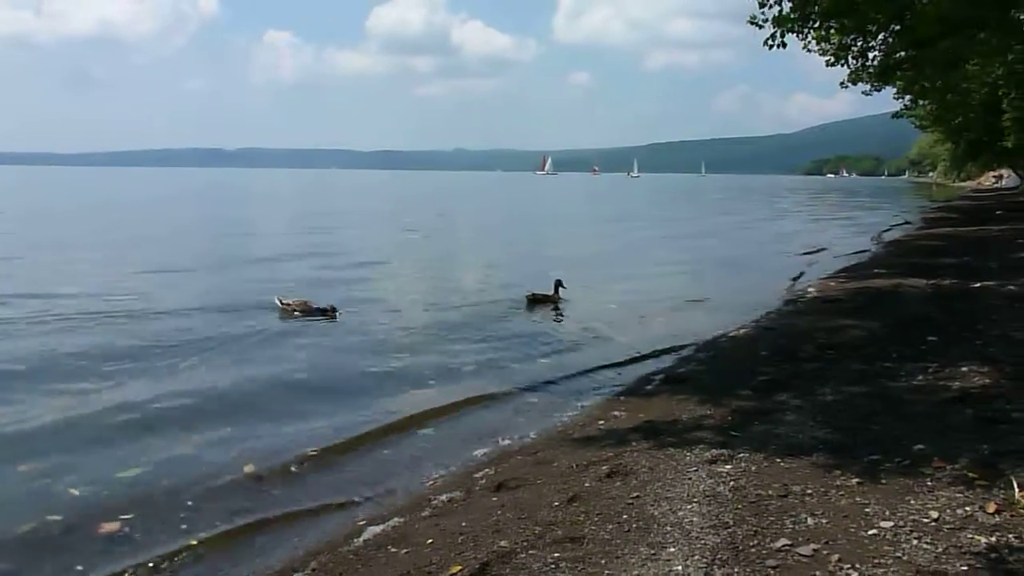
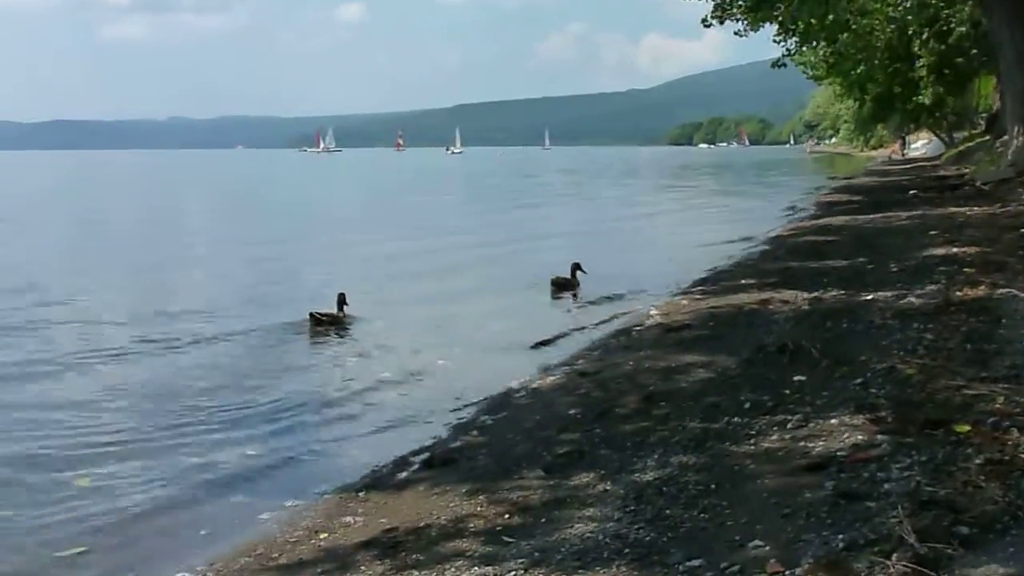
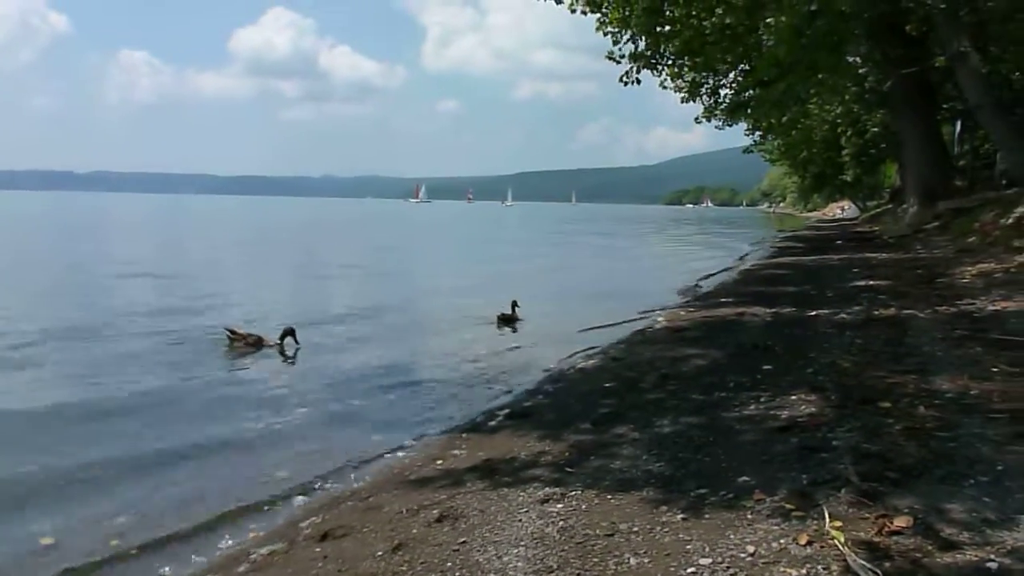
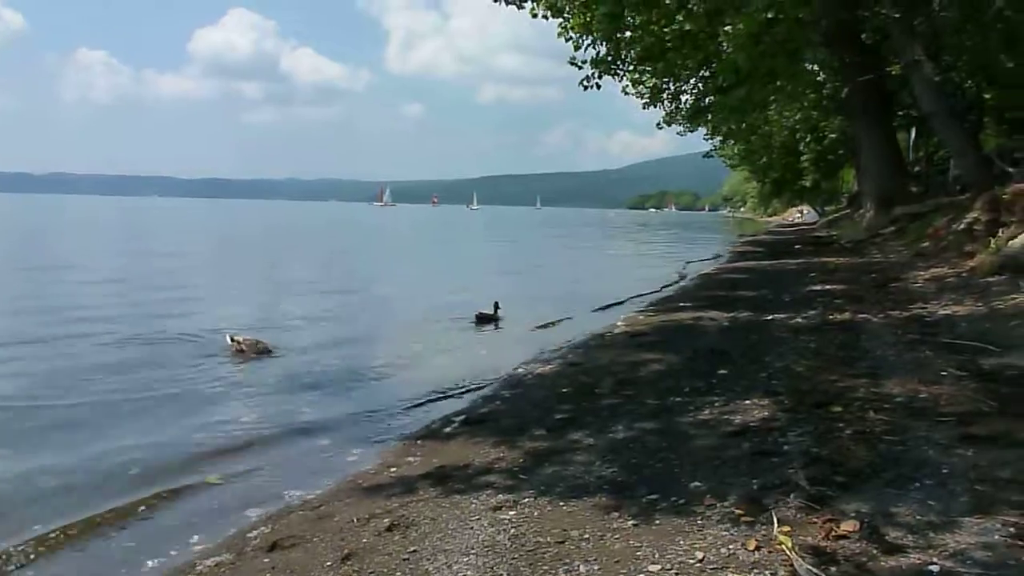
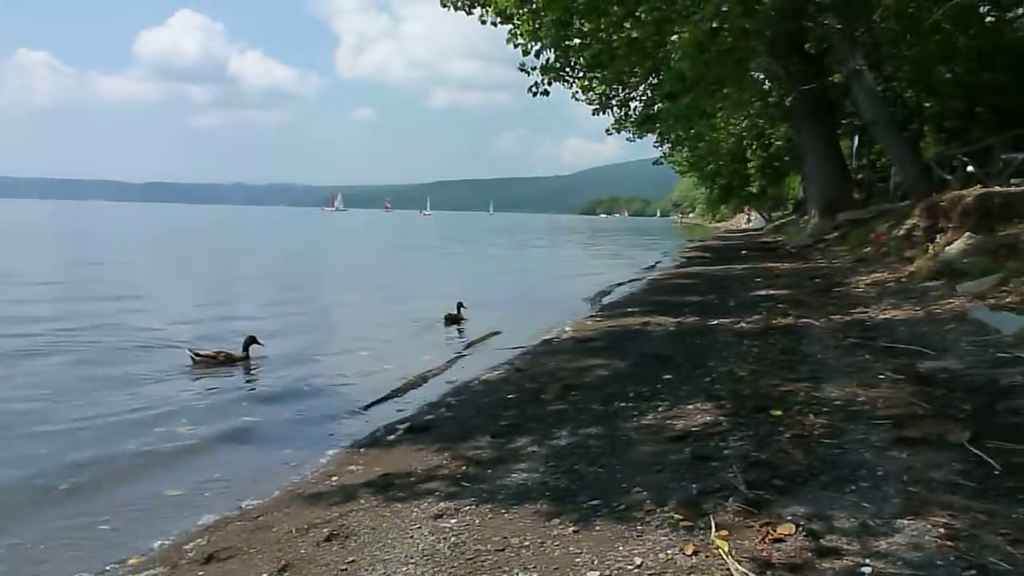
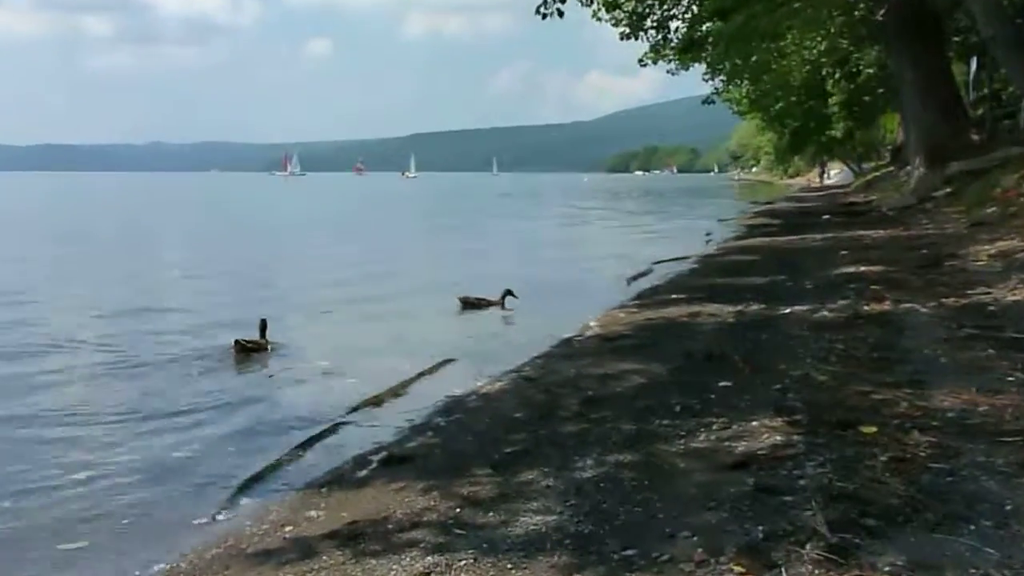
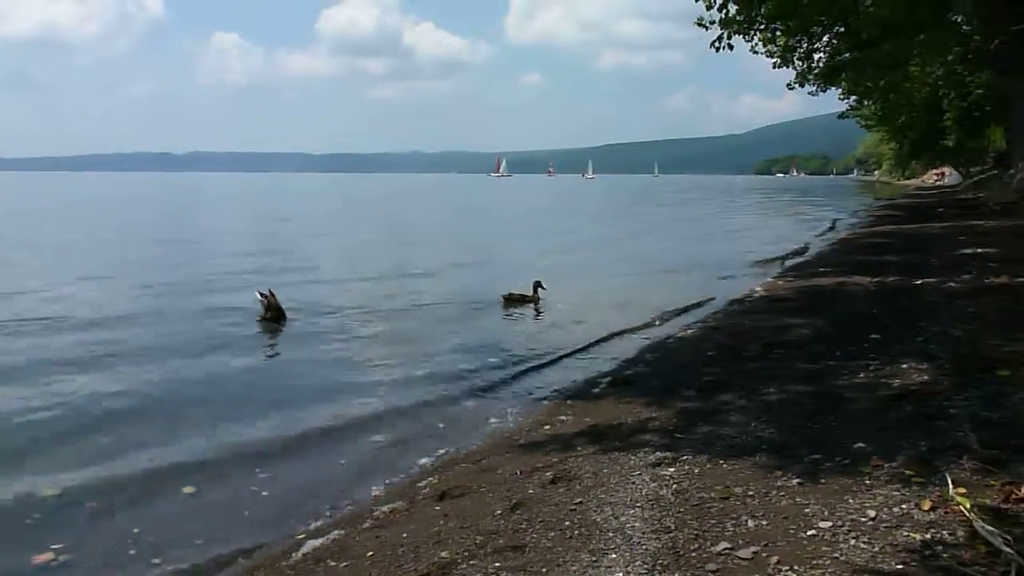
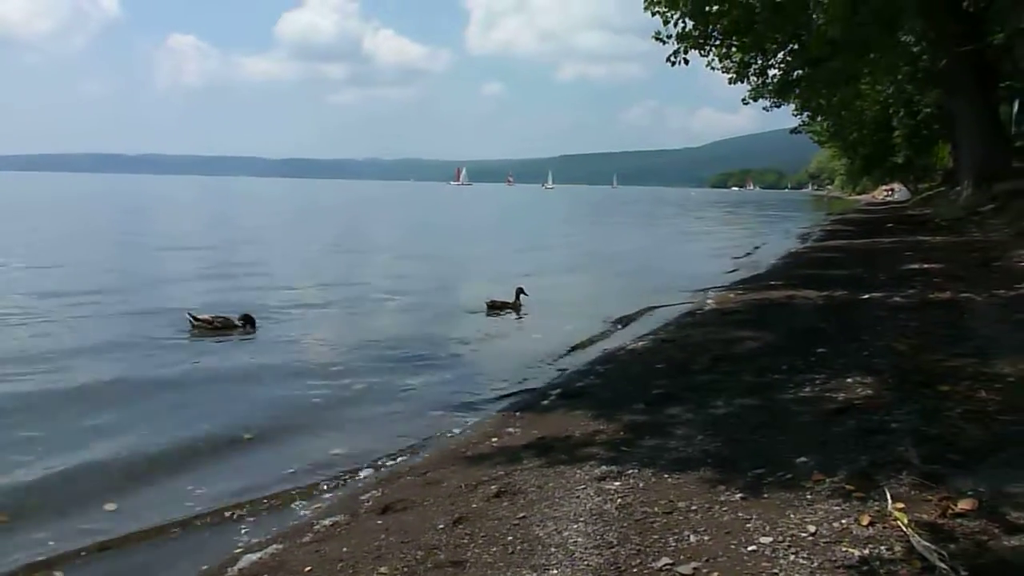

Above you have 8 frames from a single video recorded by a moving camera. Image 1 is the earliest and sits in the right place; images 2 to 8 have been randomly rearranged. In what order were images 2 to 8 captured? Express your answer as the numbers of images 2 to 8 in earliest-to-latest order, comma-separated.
7, 8, 3, 4, 5, 6, 2
